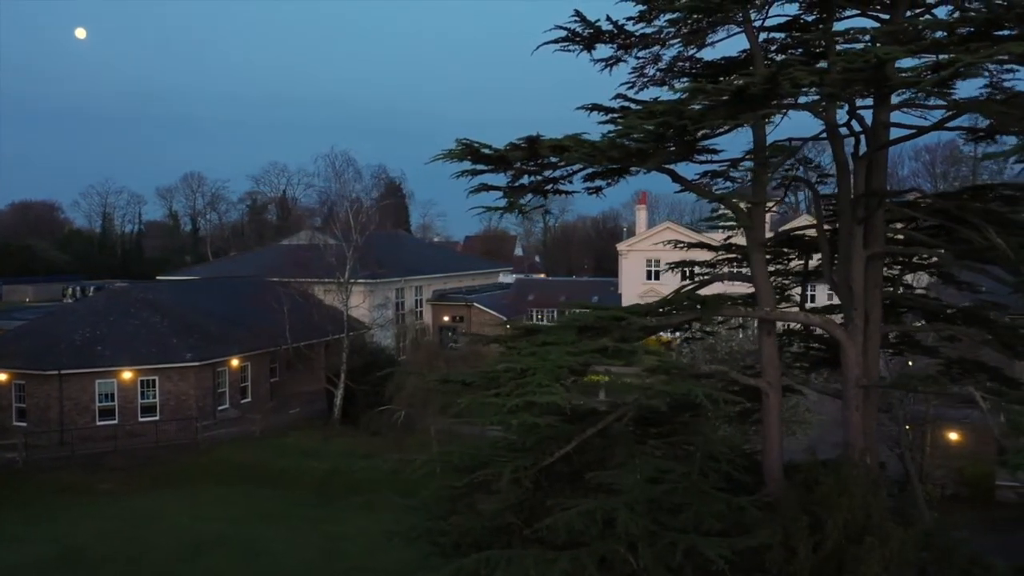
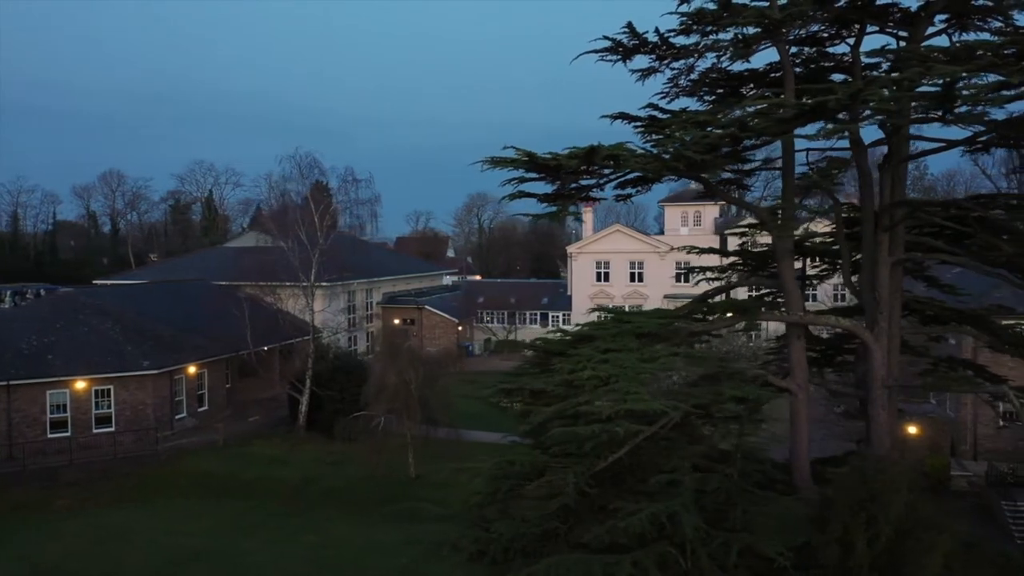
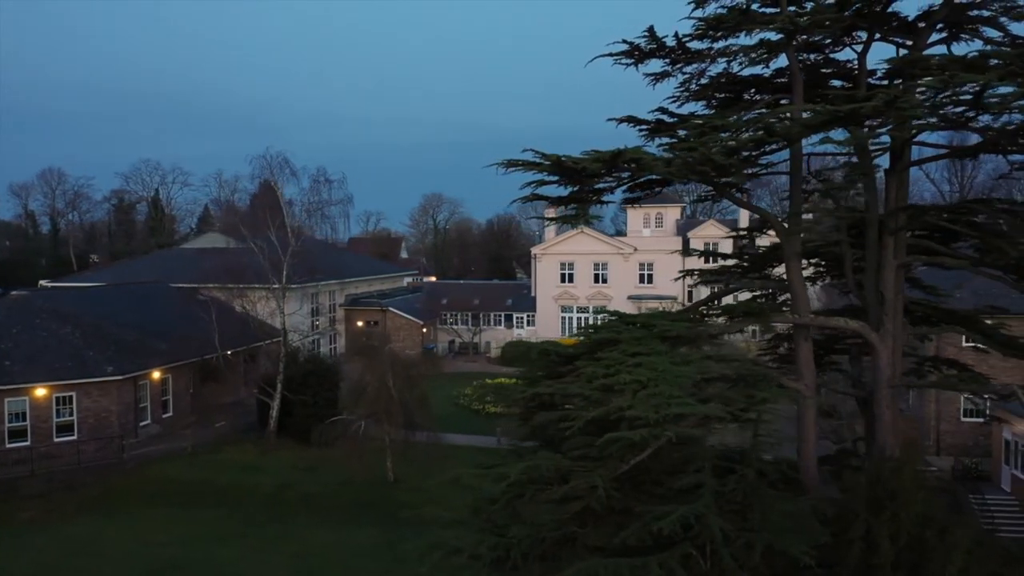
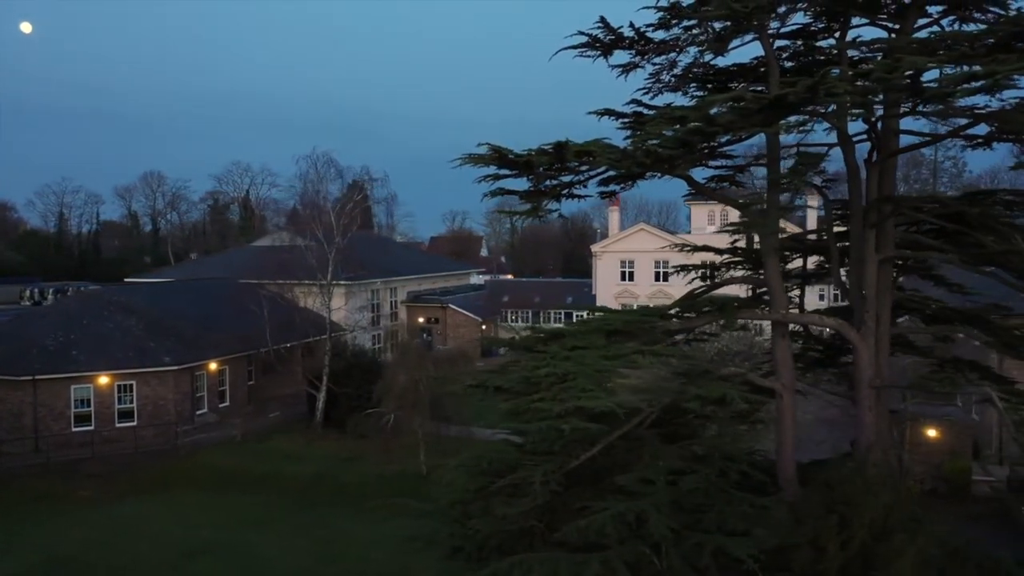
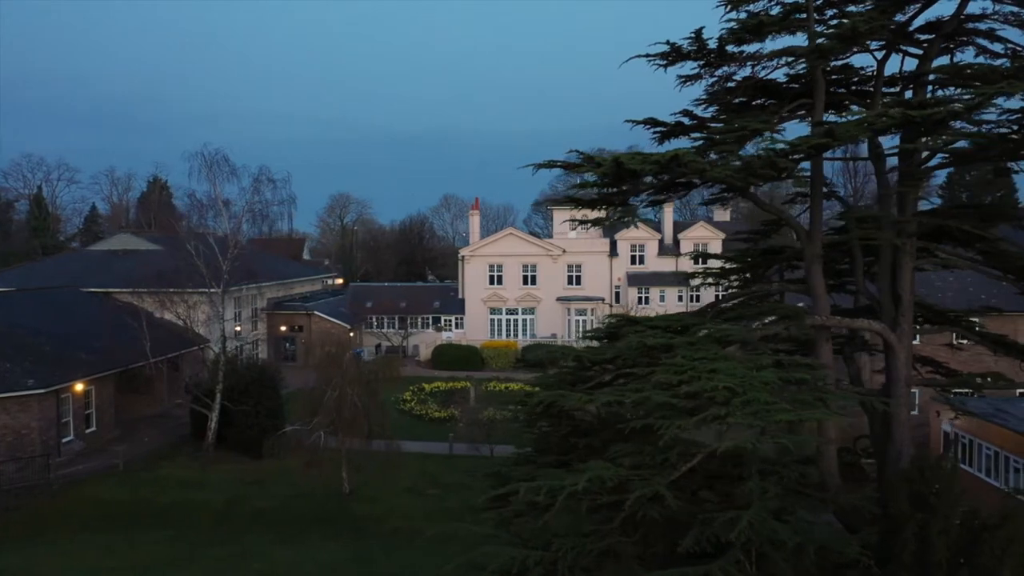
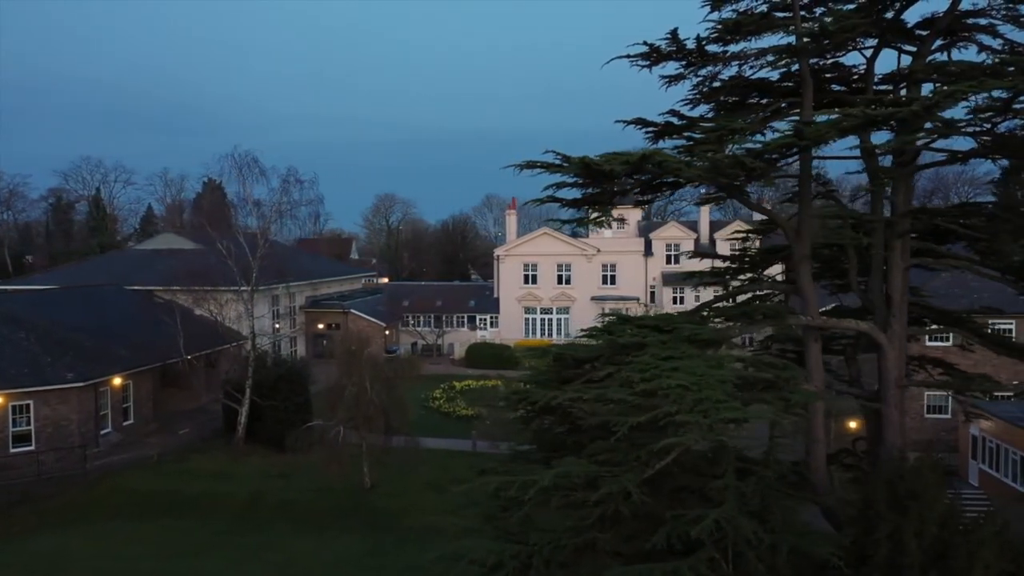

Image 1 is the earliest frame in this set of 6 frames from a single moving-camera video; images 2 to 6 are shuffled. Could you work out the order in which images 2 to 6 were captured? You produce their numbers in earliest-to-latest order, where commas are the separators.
4, 2, 3, 6, 5
